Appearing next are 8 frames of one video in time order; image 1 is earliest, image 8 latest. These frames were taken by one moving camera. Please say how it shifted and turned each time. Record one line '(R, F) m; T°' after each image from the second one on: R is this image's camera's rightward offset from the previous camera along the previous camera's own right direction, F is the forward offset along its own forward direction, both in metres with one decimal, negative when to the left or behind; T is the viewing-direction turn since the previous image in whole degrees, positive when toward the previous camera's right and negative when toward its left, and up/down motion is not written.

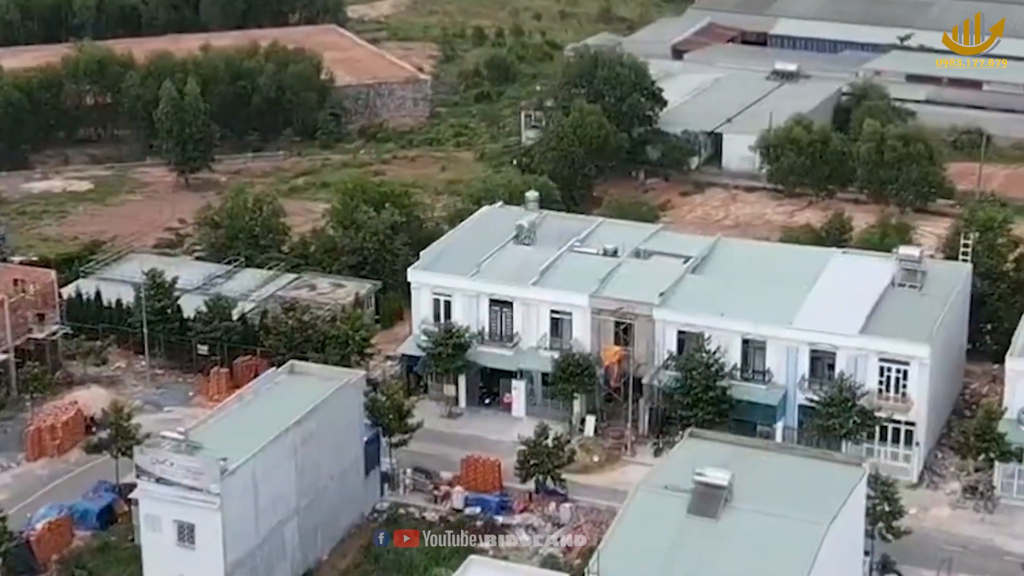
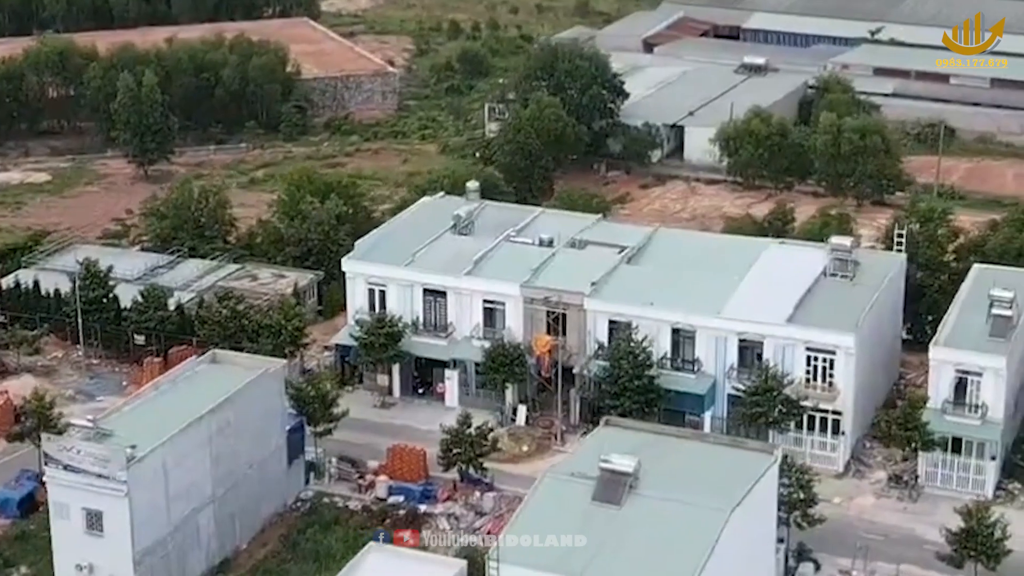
(+1.6, +0.1) m; 0°
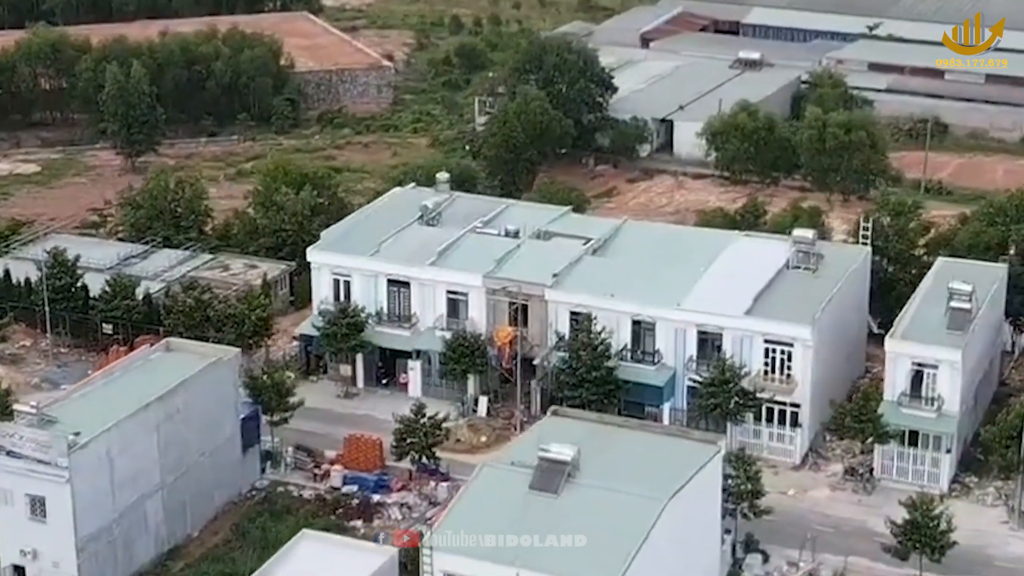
(+1.4, 0.0) m; -1°
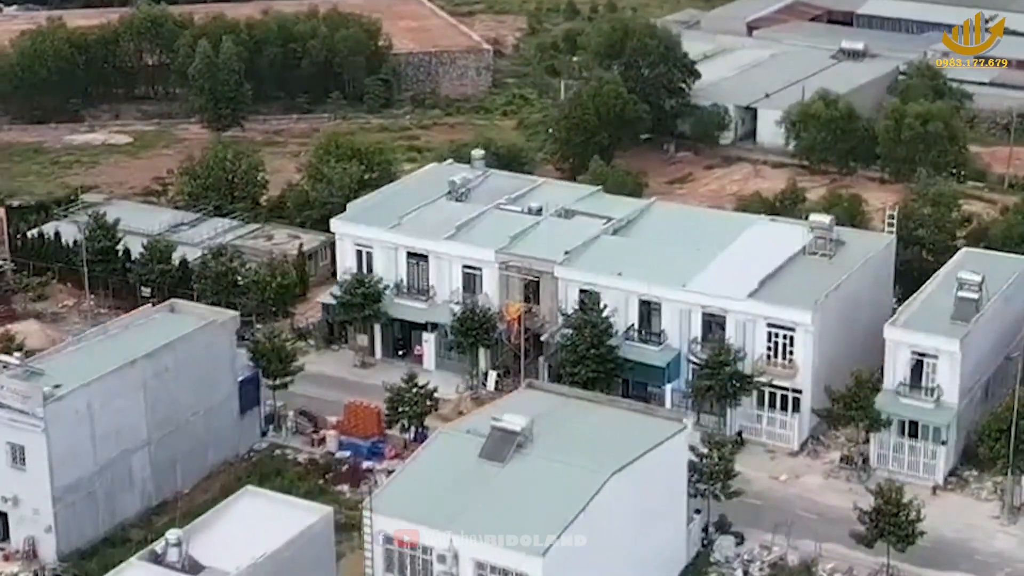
(+3.4, 0.0) m; -5°
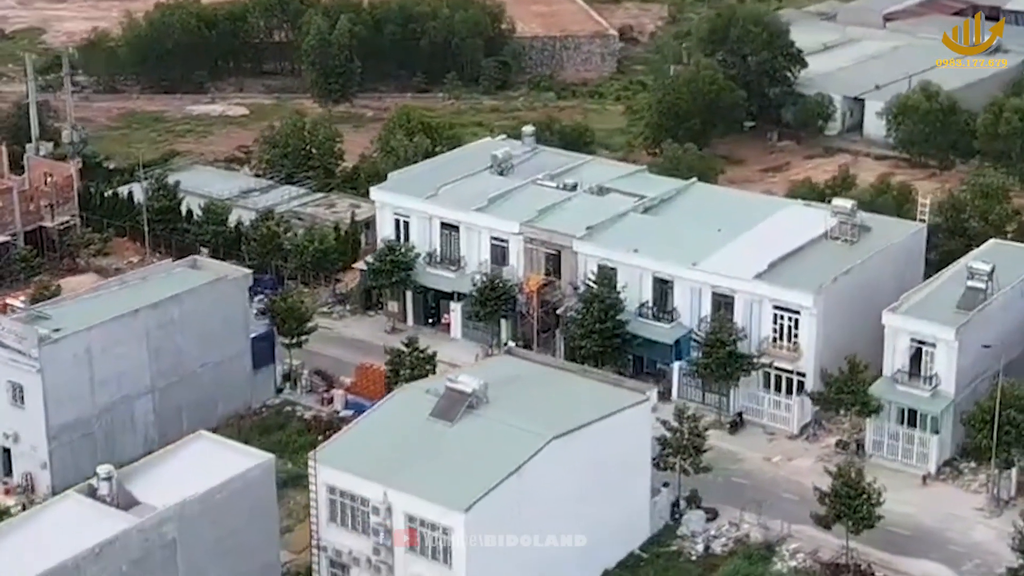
(+4.1, -0.3) m; -7°
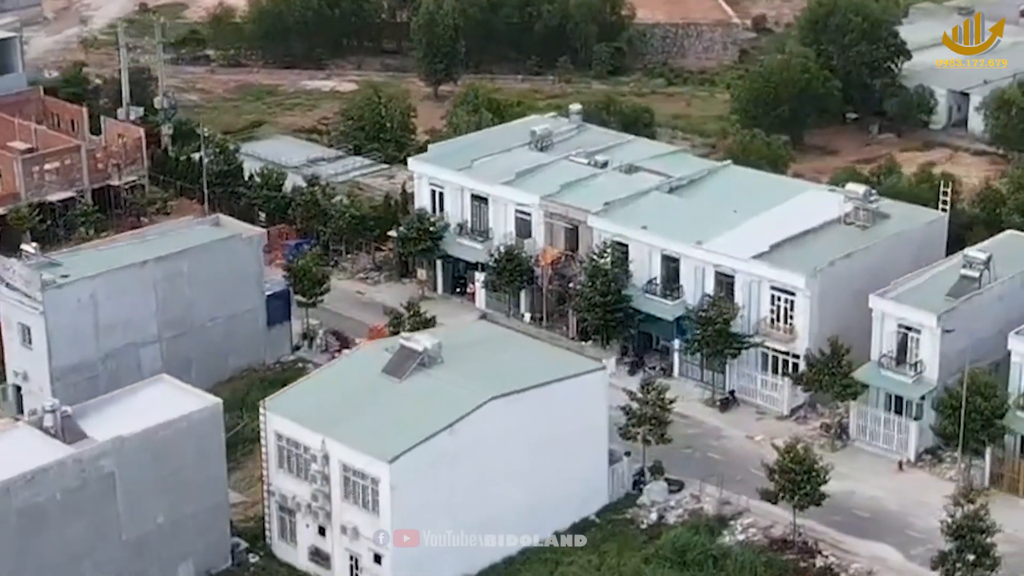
(+4.3, -0.5) m; -7°
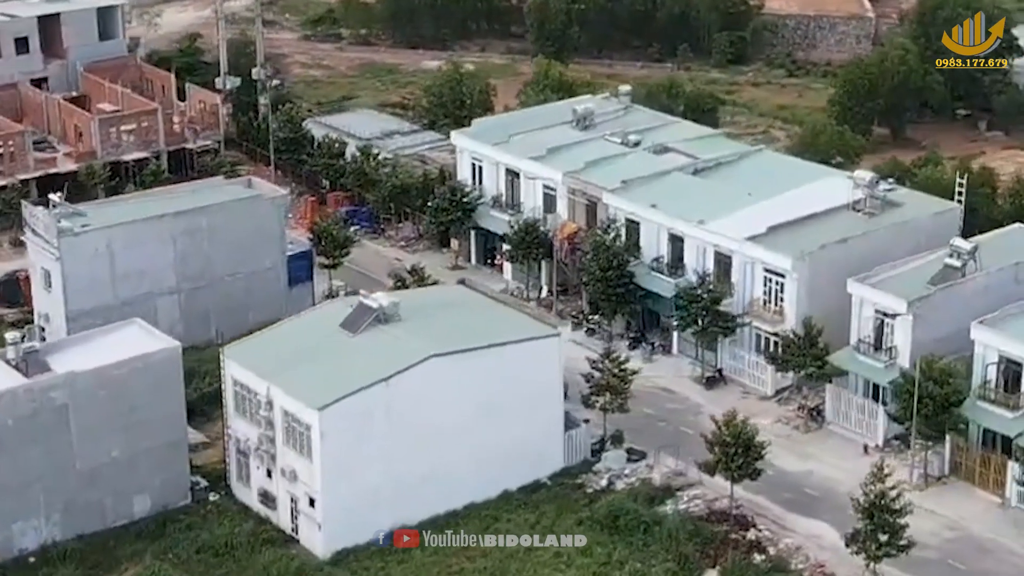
(+4.7, -0.7) m; -7°
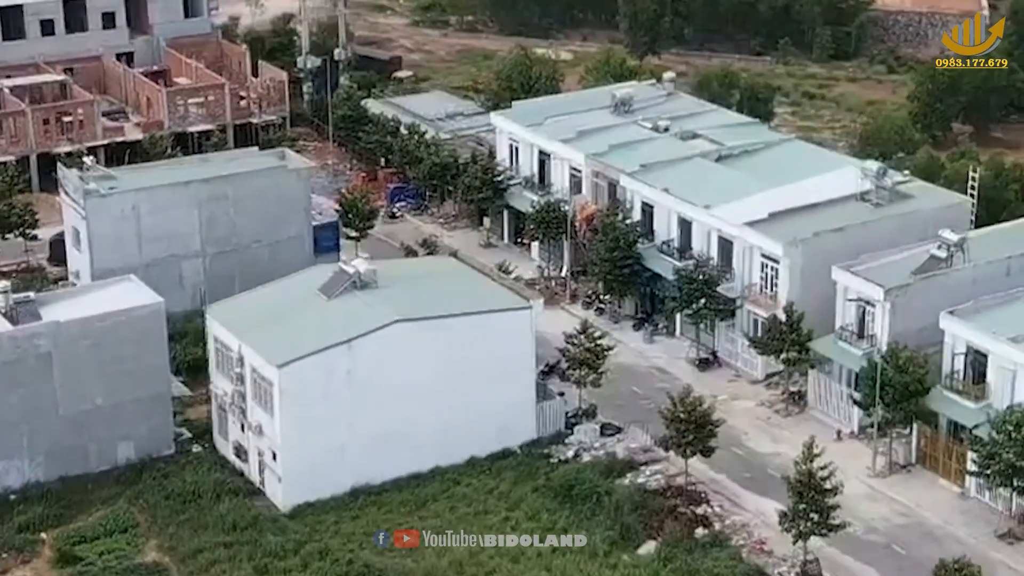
(+3.9, -0.7) m; -6°
